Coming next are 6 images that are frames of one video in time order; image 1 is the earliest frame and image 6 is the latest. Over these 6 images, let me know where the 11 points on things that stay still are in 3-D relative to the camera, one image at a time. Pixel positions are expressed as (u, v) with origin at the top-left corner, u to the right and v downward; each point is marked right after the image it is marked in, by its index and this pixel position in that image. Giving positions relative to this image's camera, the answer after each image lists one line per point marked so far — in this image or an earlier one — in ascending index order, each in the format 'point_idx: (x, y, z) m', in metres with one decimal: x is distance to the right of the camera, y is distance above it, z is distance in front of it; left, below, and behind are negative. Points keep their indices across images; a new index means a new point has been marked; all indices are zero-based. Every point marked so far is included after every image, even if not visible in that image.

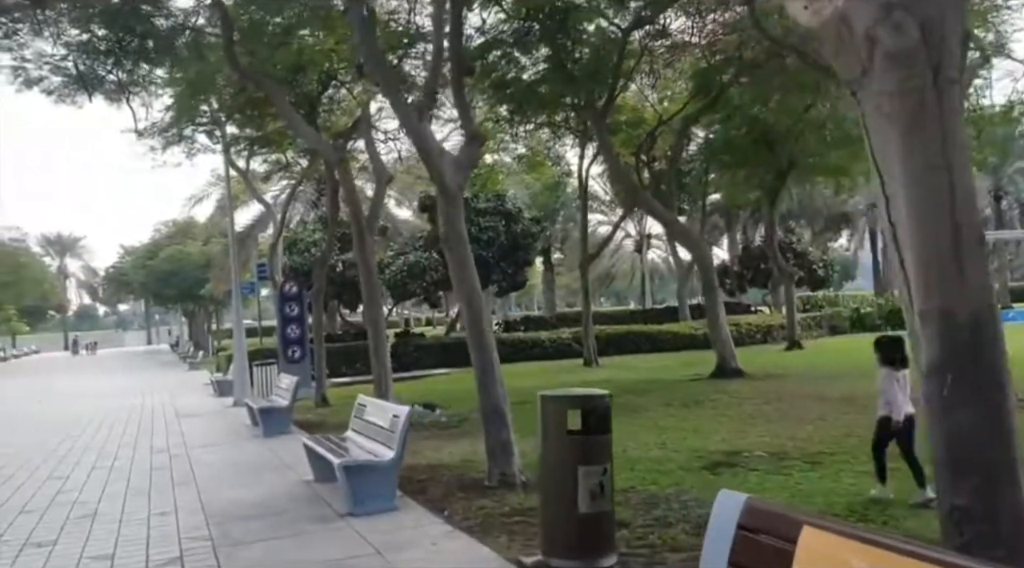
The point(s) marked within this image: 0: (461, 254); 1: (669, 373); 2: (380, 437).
0: (-0.5, +0.3, +7.6) m
1: (+3.4, -1.9, +17.3) m
2: (-1.2, -1.4, +7.4) m
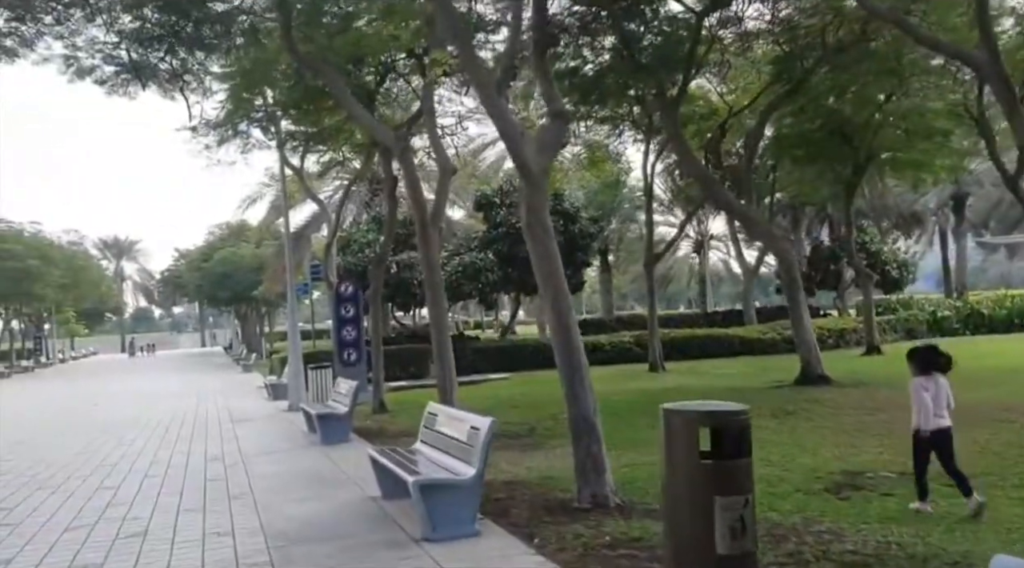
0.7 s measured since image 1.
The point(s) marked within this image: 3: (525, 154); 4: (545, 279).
0: (+0.3, +0.3, +6.7) m
1: (+4.7, -1.9, +16.2) m
2: (-0.4, -1.3, +6.6) m
3: (+0.1, +1.0, +6.6) m
4: (+0.3, 0.0, +6.7) m
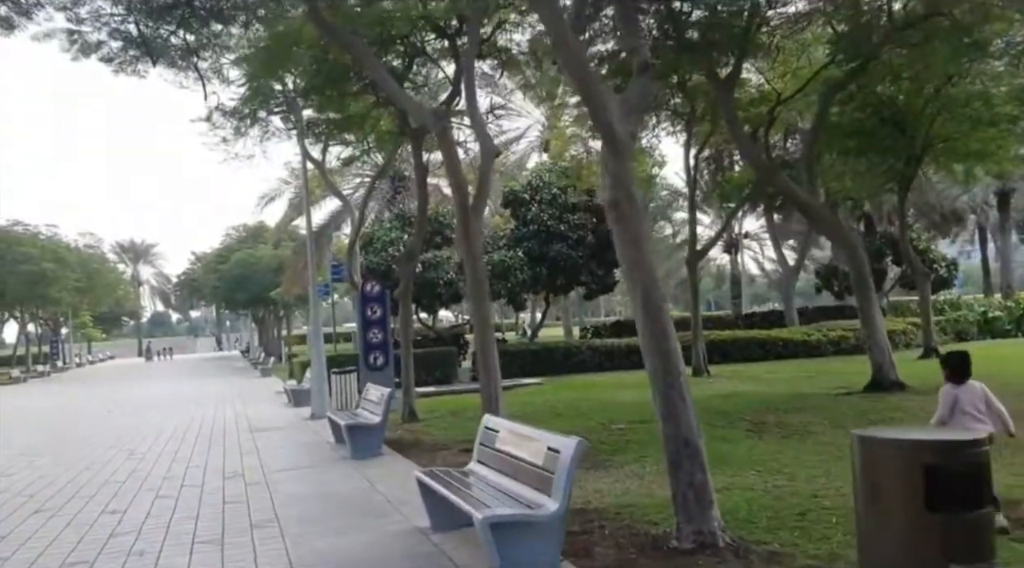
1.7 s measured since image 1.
0: (+0.8, +0.4, +5.6) m
1: (+5.4, -1.9, +15.0) m
2: (+0.1, -1.3, +5.4) m
3: (+0.6, +1.1, +5.4) m
4: (+0.8, +0.1, +5.5) m
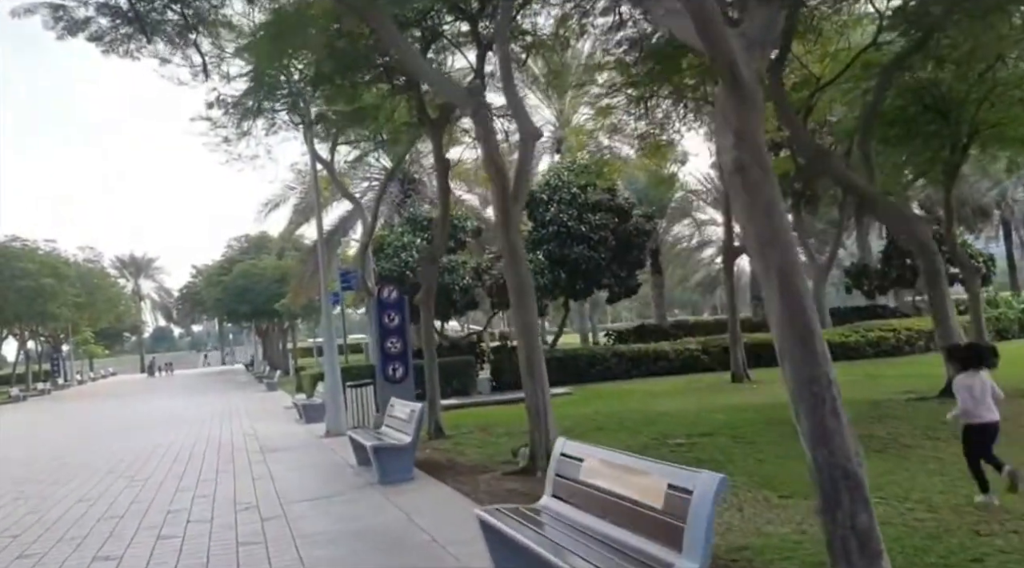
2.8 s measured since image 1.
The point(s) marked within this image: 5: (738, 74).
0: (+1.3, +0.5, +4.3) m
1: (+5.9, -1.8, +13.7) m
2: (+0.7, -1.2, +4.1) m
3: (+1.1, +1.2, +4.2) m
4: (+1.3, +0.2, +4.3) m
5: (+1.2, +1.1, +4.2) m
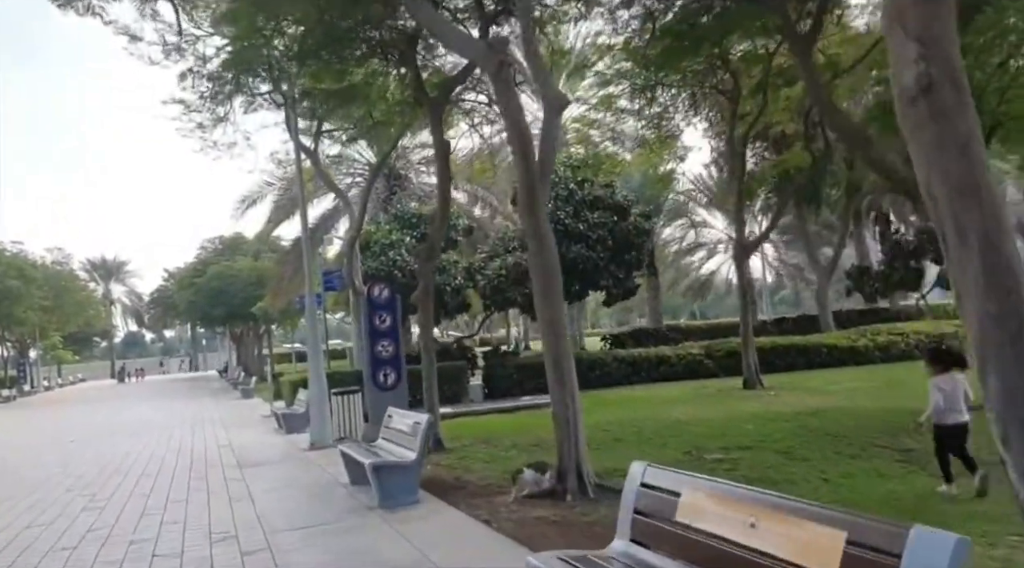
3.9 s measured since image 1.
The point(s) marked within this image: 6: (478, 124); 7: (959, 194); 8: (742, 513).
0: (+1.7, +0.6, +3.1) m
1: (+6.0, -1.8, +12.6) m
2: (+1.0, -1.1, +2.9) m
3: (+1.5, +1.3, +3.0) m
4: (+1.7, +0.3, +3.1) m
5: (+1.5, +1.2, +3.1) m
6: (-0.7, +3.1, +15.8) m
7: (+1.7, +0.3, +3.1) m
8: (+0.9, -0.9, +3.3) m
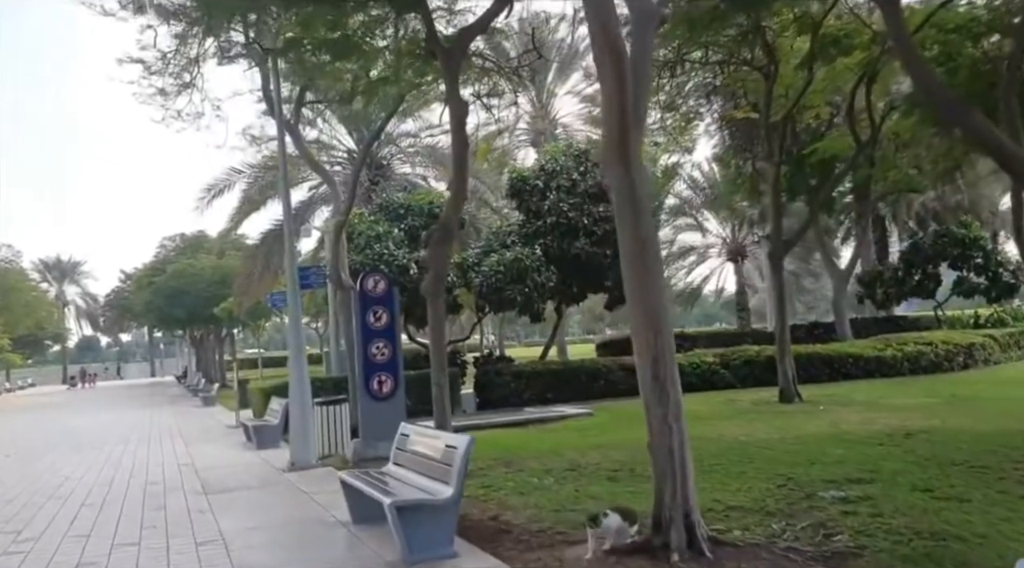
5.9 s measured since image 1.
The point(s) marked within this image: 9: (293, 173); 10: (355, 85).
0: (+2.4, +0.8, +1.2) m
1: (+6.3, -1.7, +10.8) m
2: (+1.8, -0.9, +0.9) m
3: (+2.3, +1.5, +1.1) m
4: (+2.4, +0.5, +1.1) m
5: (+2.3, +1.4, +1.1) m
6: (-0.4, +3.2, +13.8) m
7: (+2.4, +0.5, +1.1) m
8: (+1.7, -0.7, +1.3) m
9: (-5.2, +2.5, +19.0) m
10: (-2.3, +3.0, +12.3) m
